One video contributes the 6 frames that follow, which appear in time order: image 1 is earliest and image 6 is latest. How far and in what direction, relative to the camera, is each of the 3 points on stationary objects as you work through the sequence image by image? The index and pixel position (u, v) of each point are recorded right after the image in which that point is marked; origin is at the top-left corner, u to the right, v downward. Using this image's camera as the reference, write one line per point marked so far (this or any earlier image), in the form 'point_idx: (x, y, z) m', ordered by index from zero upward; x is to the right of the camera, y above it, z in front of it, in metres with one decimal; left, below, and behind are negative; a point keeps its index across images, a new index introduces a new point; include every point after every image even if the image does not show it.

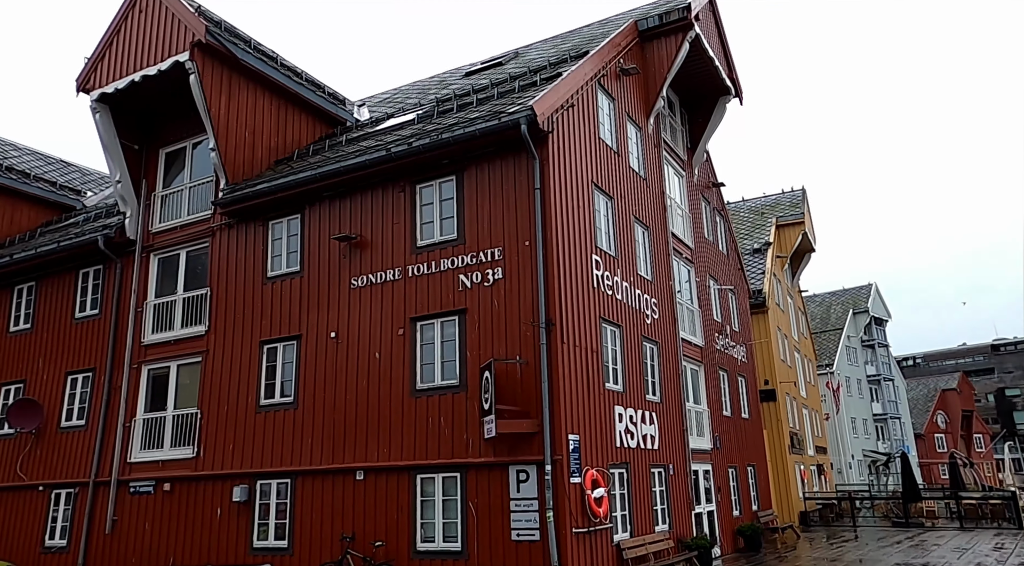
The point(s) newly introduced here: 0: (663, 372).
0: (+3.2, -1.9, +16.2) m
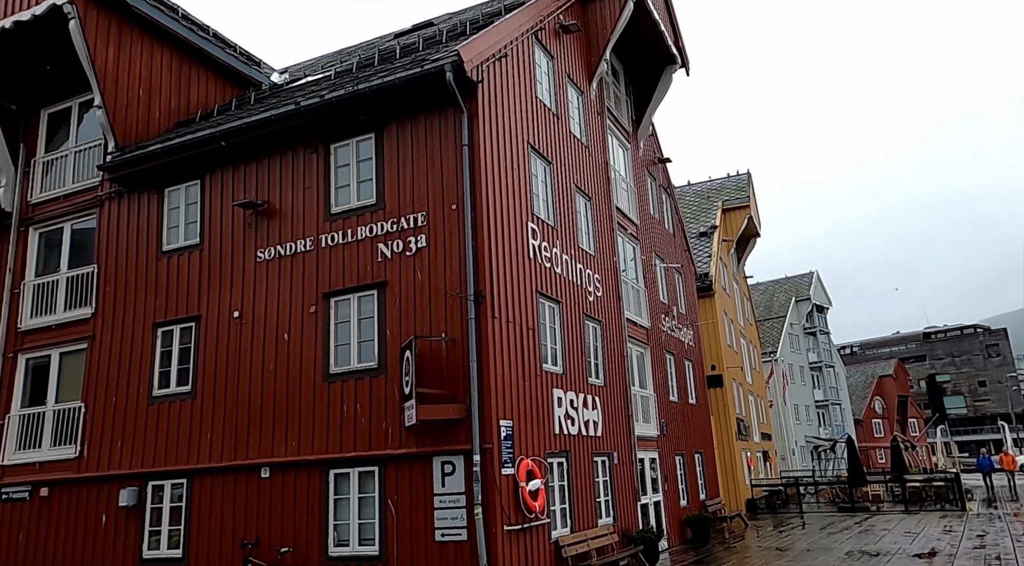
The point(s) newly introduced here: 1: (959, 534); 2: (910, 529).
0: (+1.9, -1.4, +15.0) m
1: (+10.6, -6.0, +18.1) m
2: (+10.3, -6.4, +19.7) m
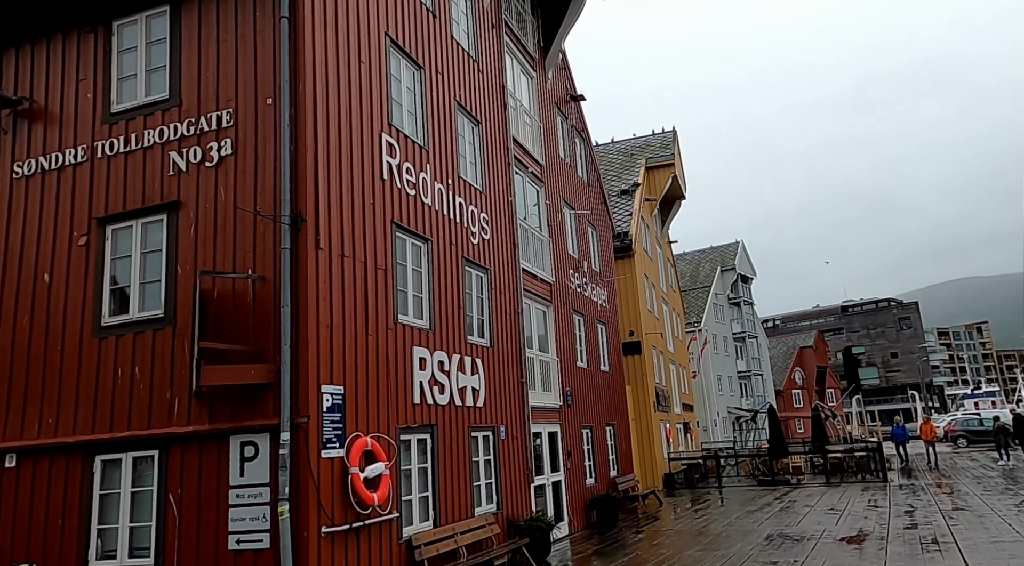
0: (-0.3, -0.4, +12.6) m
1: (+8.1, -5.0, +16.5) m
2: (+7.6, -5.3, +18.1) m
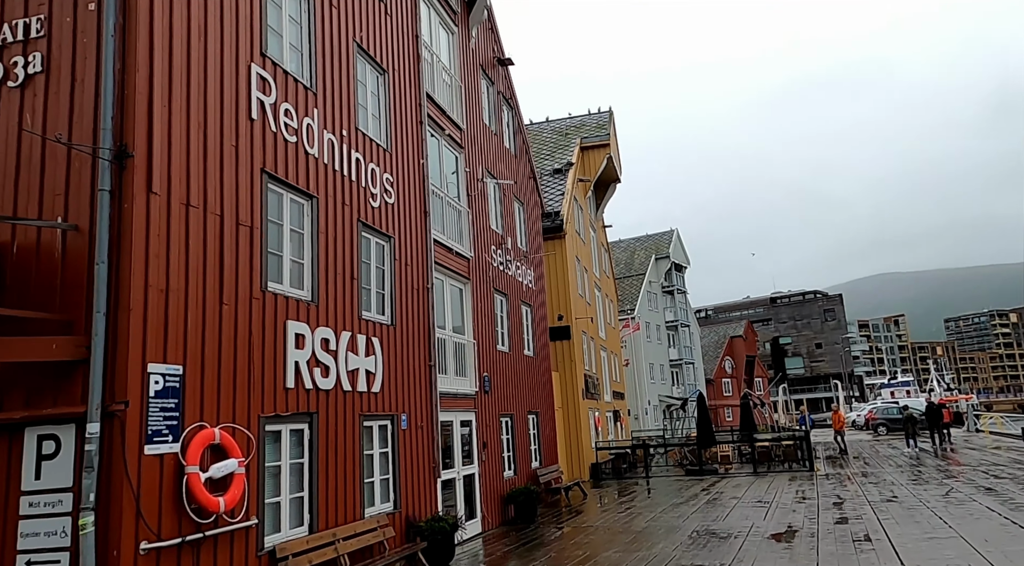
0: (-1.7, 0.0, +11.1) m
1: (+6.3, -4.6, +15.8) m
2: (+5.7, -4.9, +17.4) m
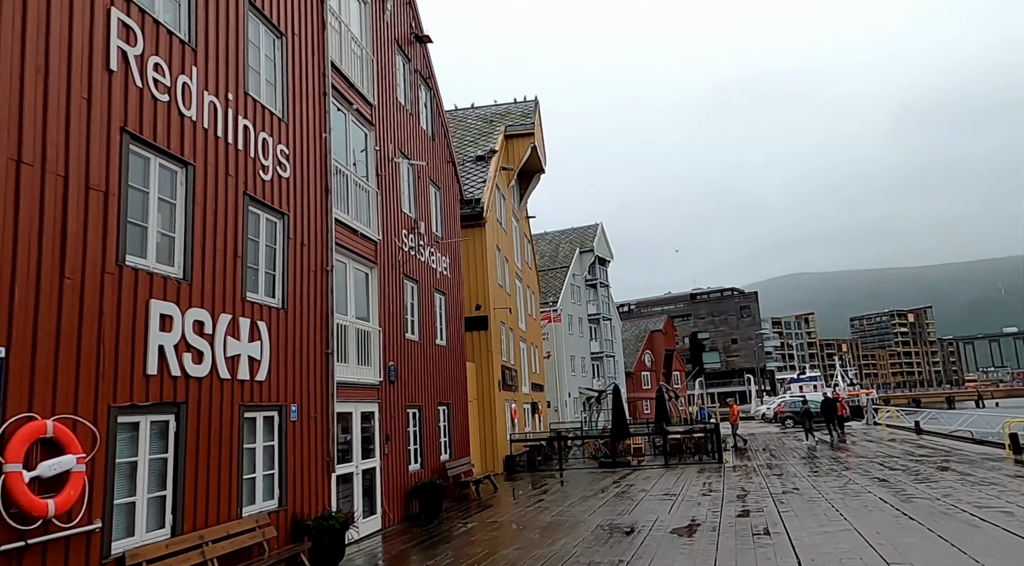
0: (-3.0, +0.3, +10.3) m
1: (+4.4, -4.5, +15.8) m
2: (+3.6, -4.8, +17.3) m
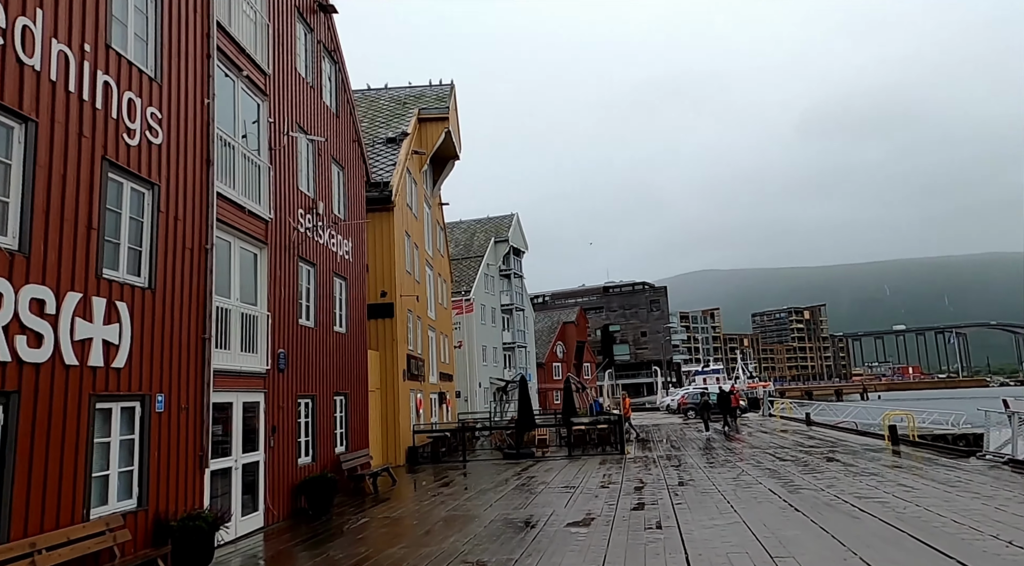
0: (-4.4, +0.5, +9.4) m
1: (+2.2, -4.3, +15.7) m
2: (+1.3, -4.5, +17.1) m
